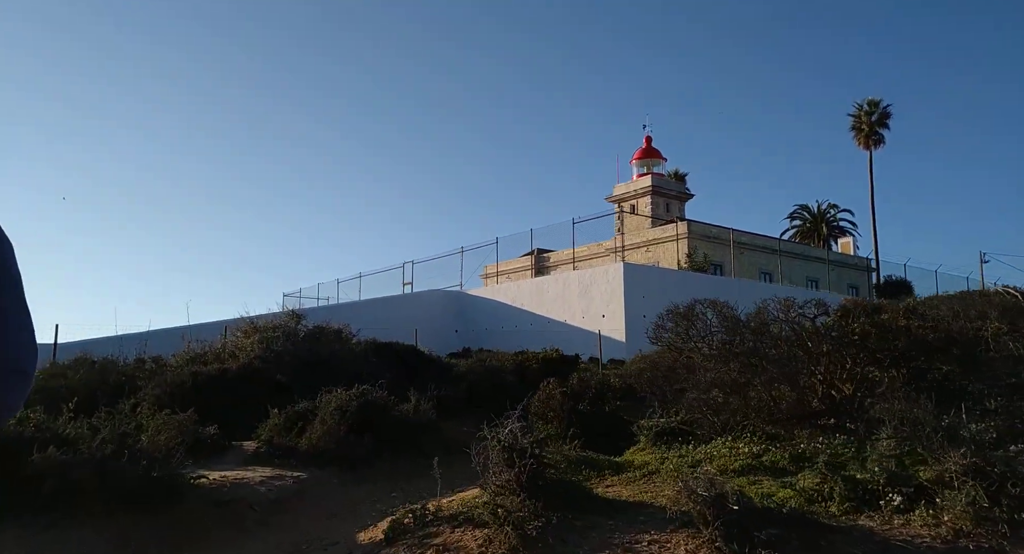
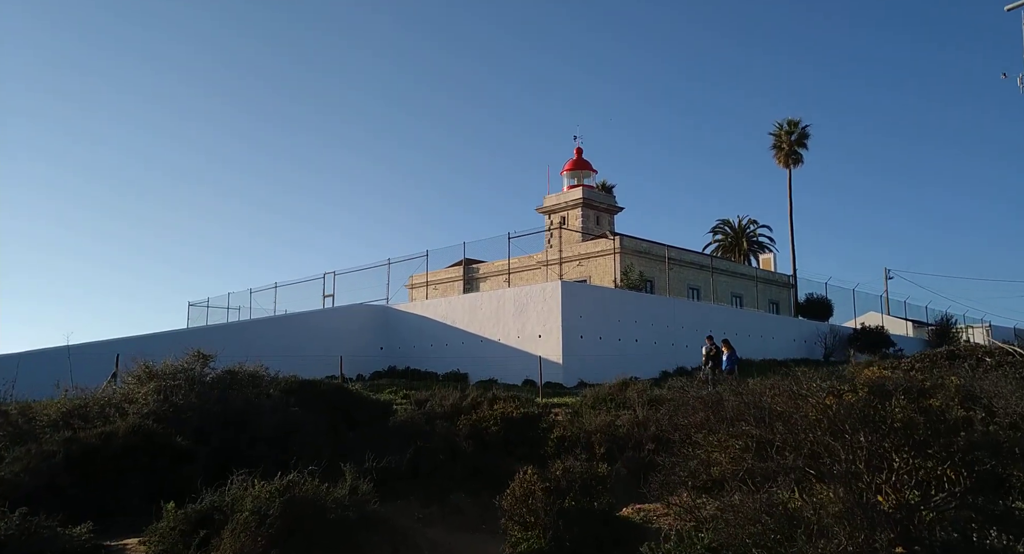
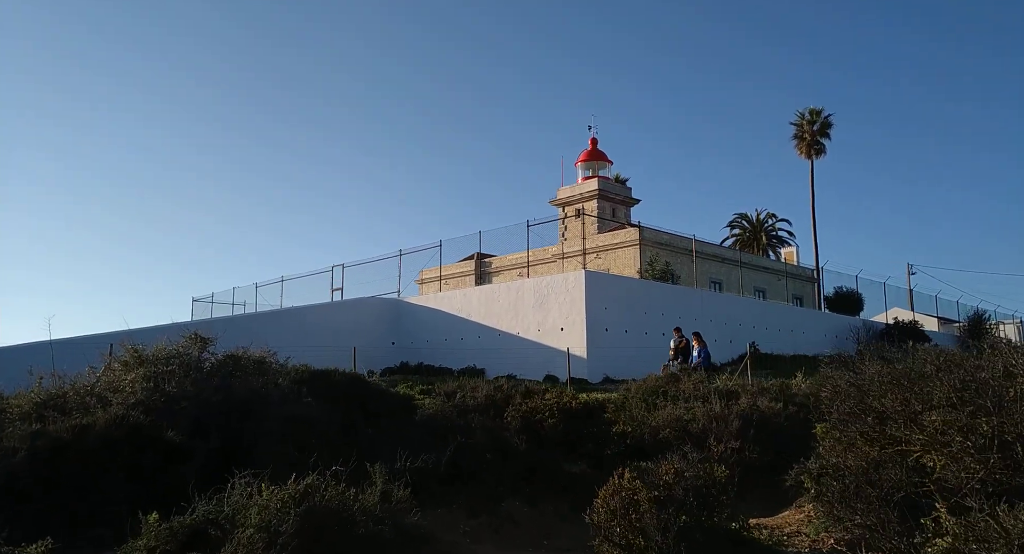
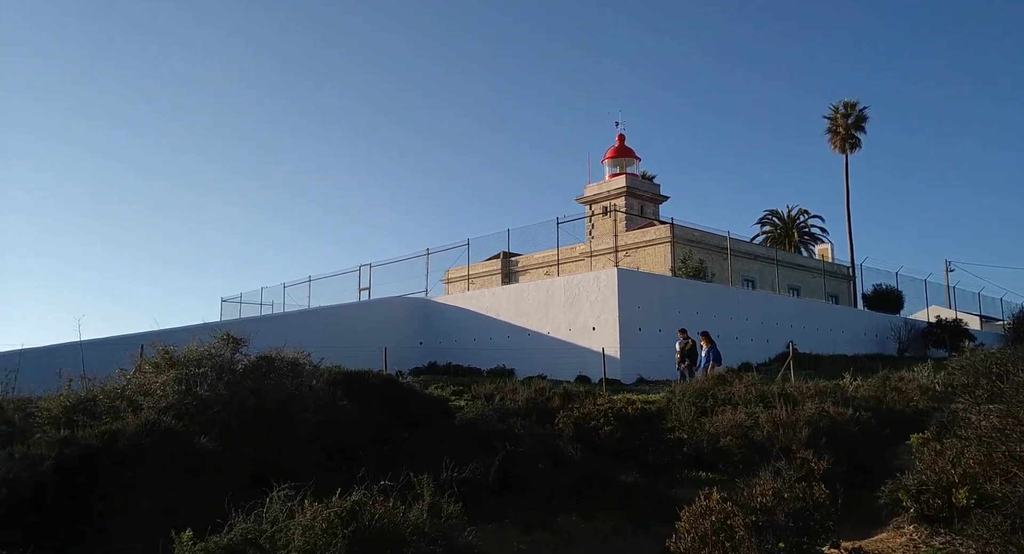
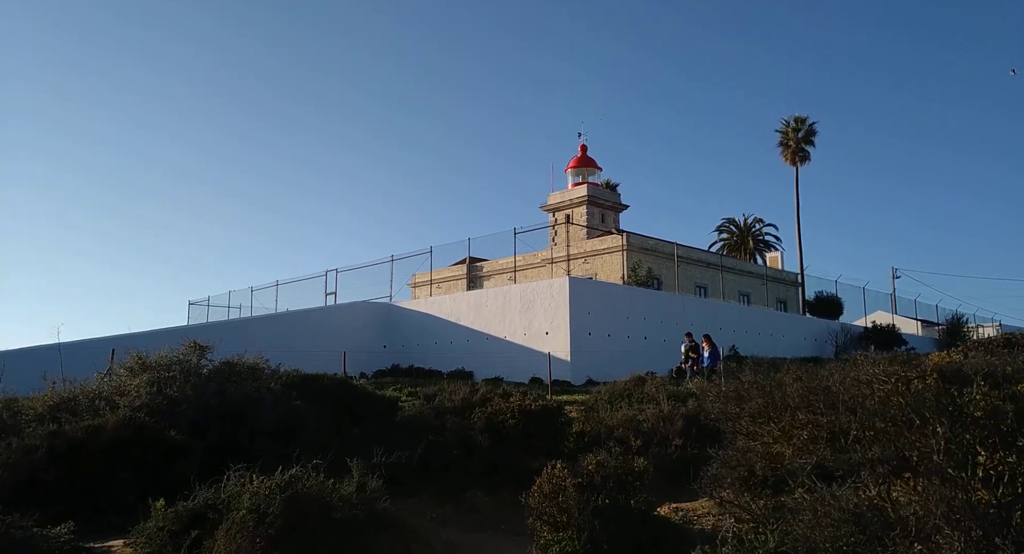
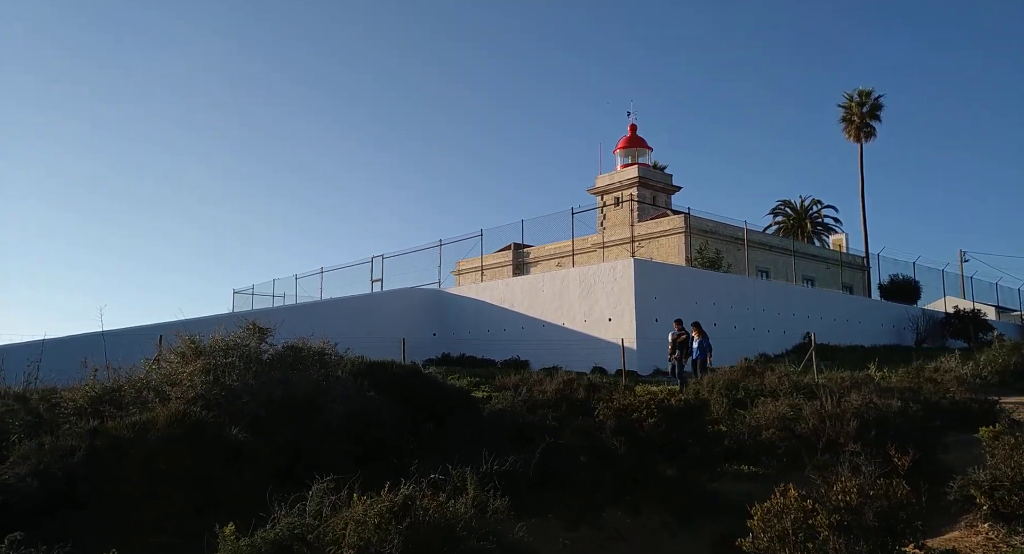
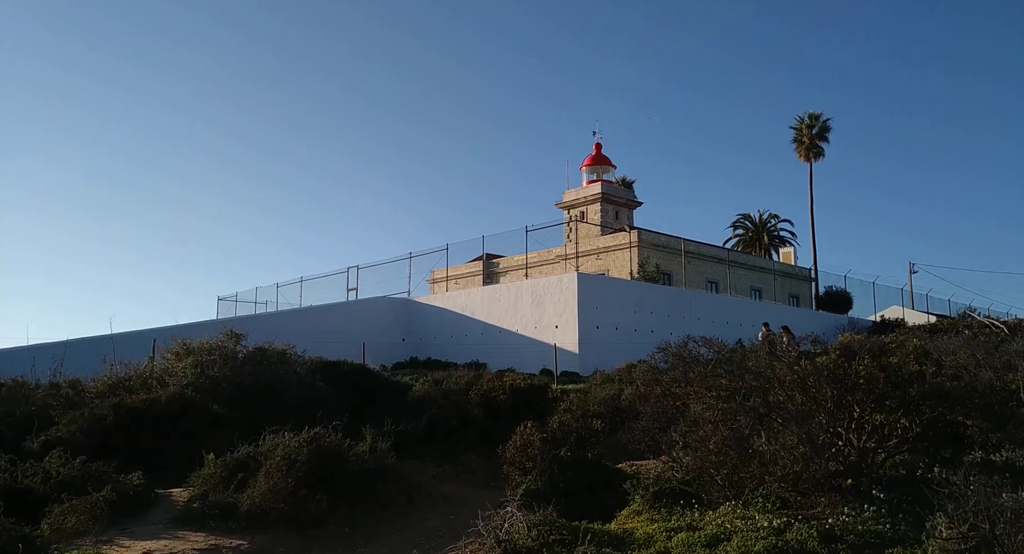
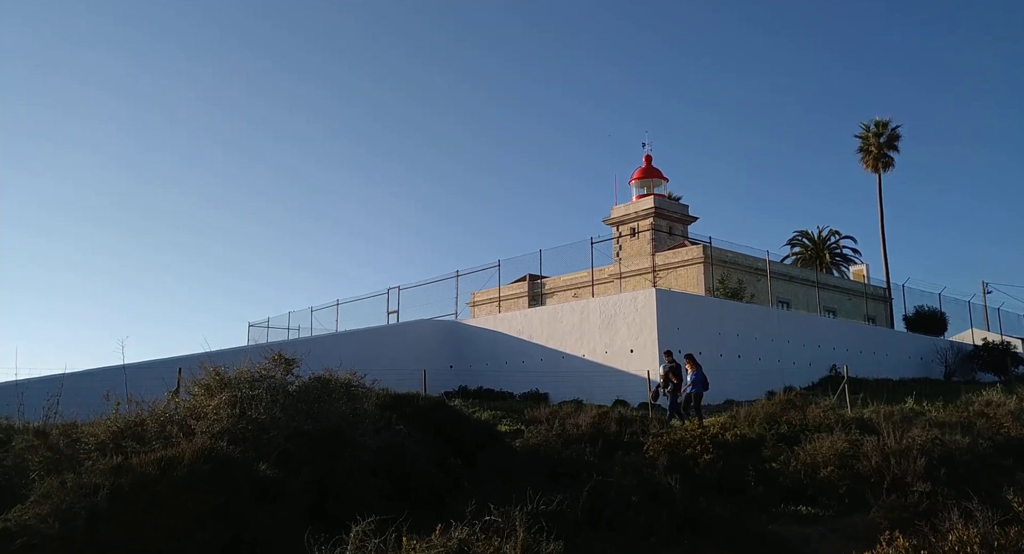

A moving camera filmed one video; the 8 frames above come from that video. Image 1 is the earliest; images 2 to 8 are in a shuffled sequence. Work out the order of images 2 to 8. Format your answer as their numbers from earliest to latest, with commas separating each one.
7, 2, 5, 3, 4, 6, 8
